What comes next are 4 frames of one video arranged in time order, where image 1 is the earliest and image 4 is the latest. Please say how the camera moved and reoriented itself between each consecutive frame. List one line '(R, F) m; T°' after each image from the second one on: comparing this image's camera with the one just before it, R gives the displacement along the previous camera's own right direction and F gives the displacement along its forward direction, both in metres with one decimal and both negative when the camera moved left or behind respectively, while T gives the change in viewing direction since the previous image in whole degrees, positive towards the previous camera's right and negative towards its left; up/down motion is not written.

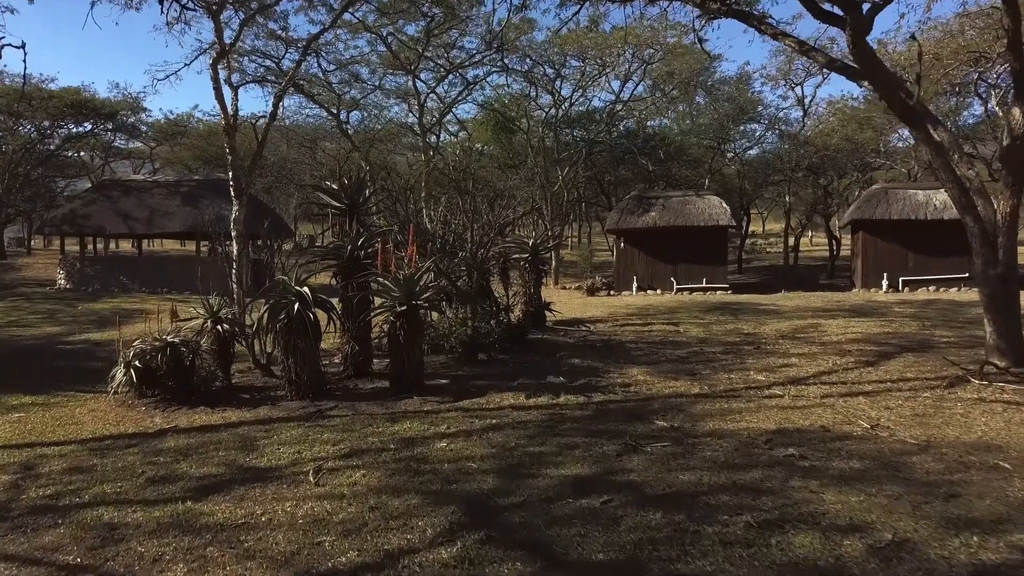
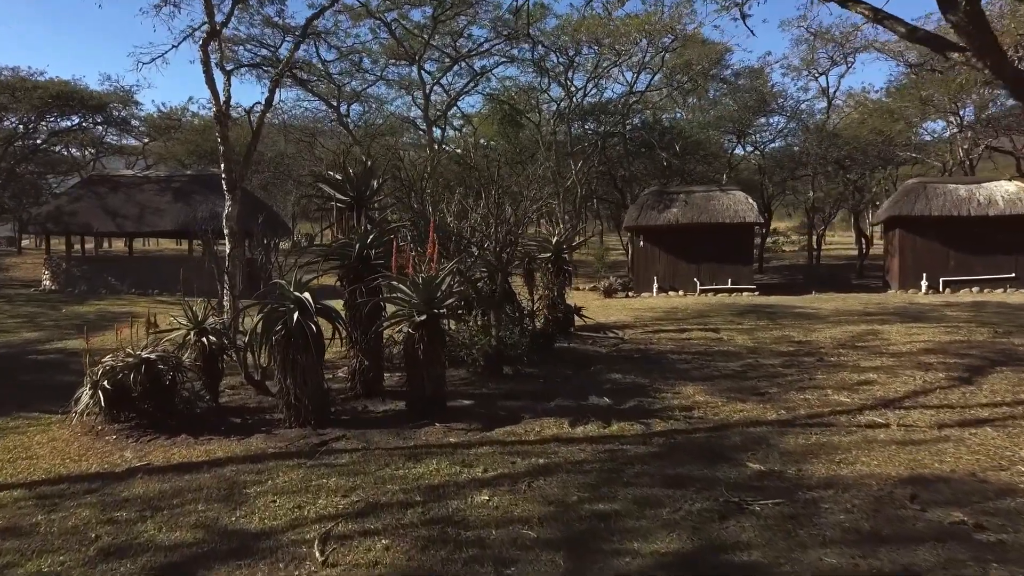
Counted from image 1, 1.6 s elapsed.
(-0.3, +1.1) m; 0°
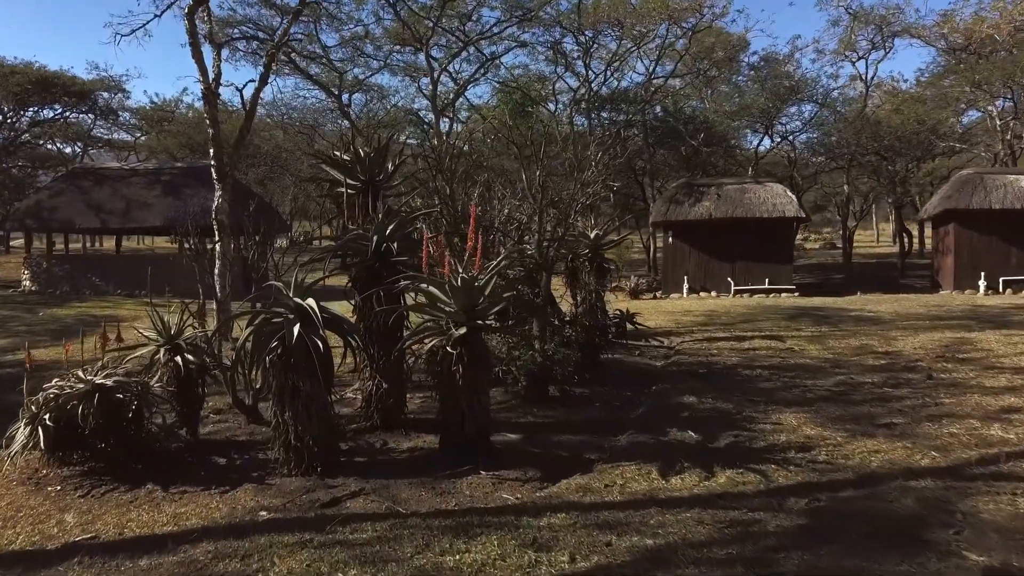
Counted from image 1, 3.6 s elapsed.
(-0.4, +1.4) m; 0°
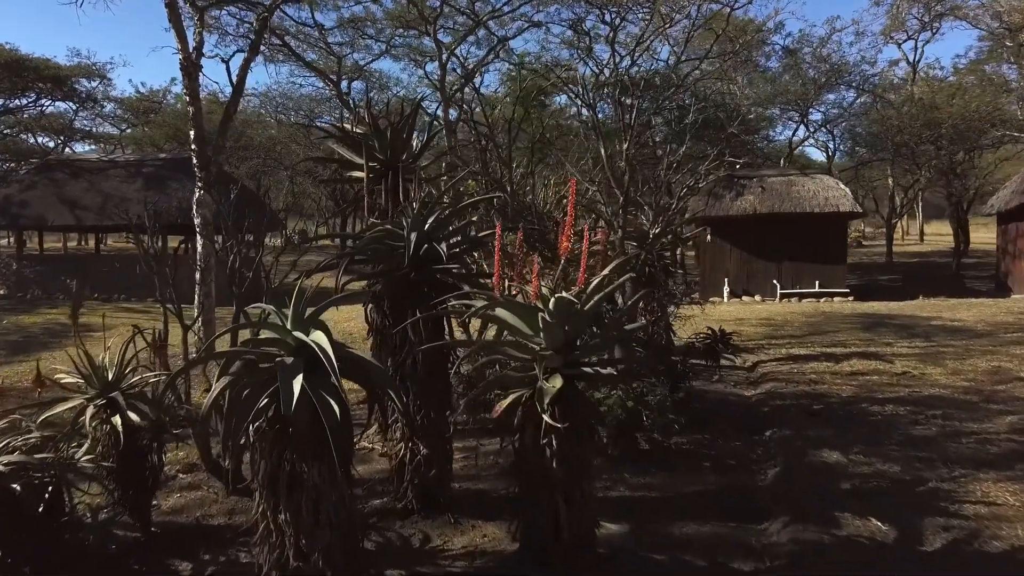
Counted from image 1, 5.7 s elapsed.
(-0.5, +1.6) m; 0°
